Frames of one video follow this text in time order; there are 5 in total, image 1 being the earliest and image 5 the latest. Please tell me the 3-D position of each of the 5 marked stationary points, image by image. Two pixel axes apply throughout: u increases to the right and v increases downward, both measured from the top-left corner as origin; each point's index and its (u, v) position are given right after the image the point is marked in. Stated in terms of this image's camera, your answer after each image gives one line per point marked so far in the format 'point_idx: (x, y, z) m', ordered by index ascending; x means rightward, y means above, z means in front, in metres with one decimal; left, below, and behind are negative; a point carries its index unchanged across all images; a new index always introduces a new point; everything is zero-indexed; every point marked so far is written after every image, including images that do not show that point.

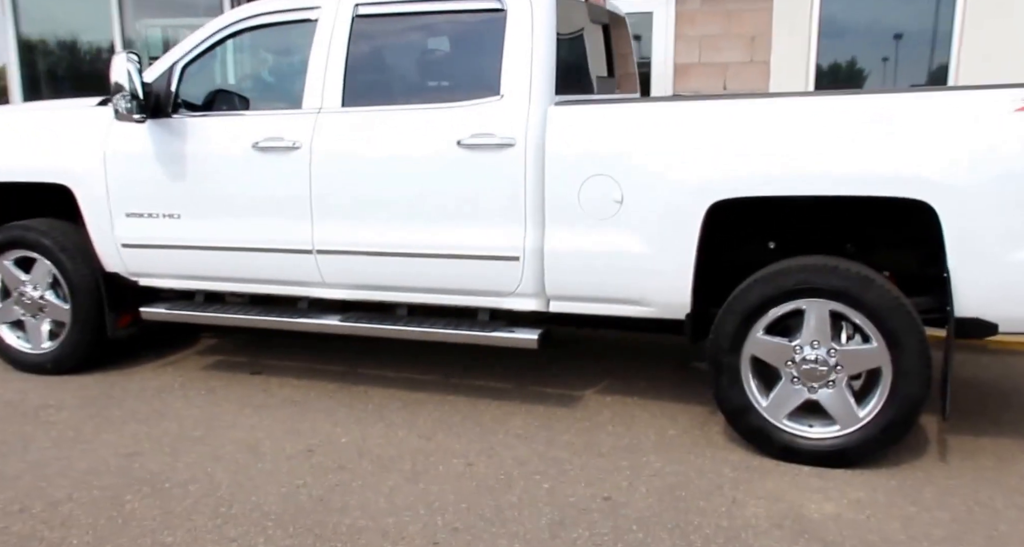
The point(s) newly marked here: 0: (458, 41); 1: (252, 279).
0: (-0.3, +1.1, +3.5) m
1: (-1.4, 0.0, +3.8) m
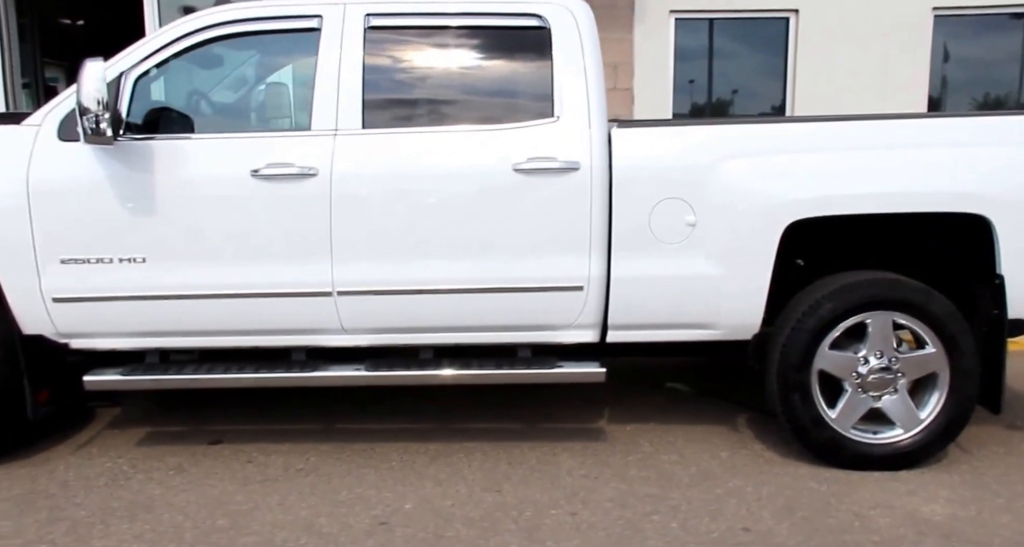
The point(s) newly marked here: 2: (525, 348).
0: (-0.1, +1.0, +3.3) m
1: (-1.2, -0.3, +3.2) m
2: (+0.1, -0.3, +3.4) m
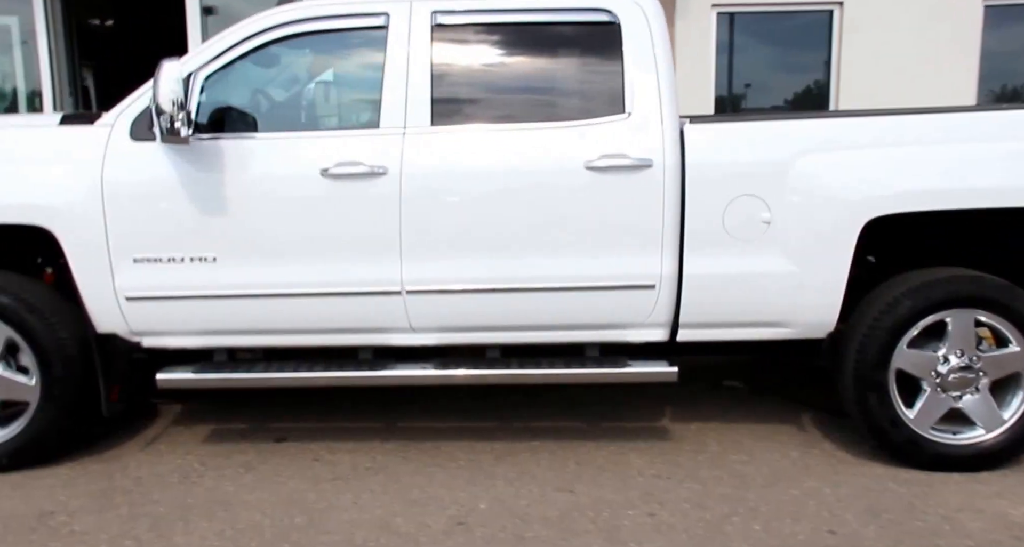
0: (+0.2, +1.0, +3.2) m
1: (-0.9, -0.3, +3.2) m
2: (+0.4, -0.3, +3.3) m
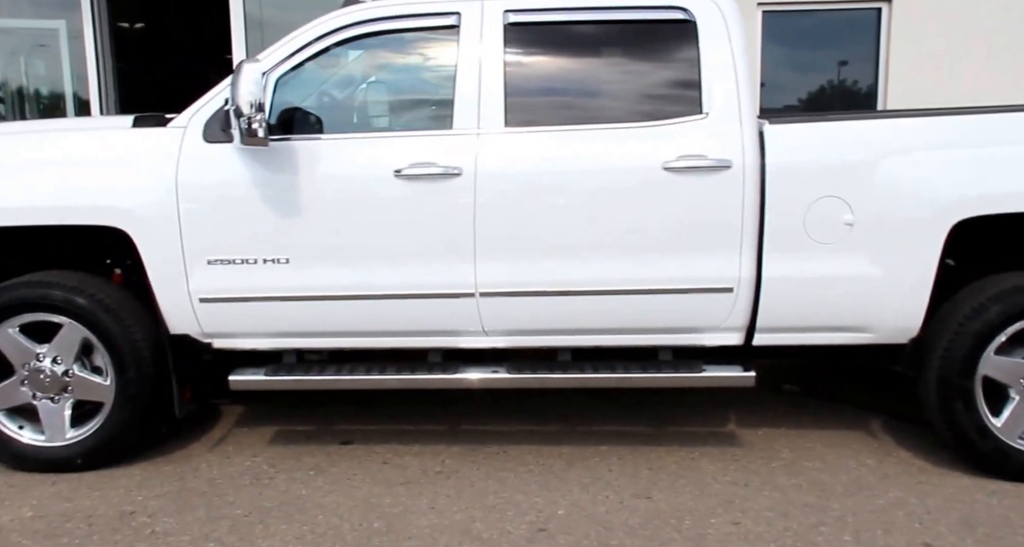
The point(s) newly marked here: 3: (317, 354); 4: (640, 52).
0: (+0.6, +1.0, +3.2) m
1: (-0.6, -0.3, +3.2) m
2: (+0.7, -0.4, +3.3) m
3: (-0.9, -0.4, +3.4) m
4: (+0.6, +1.0, +3.2) m
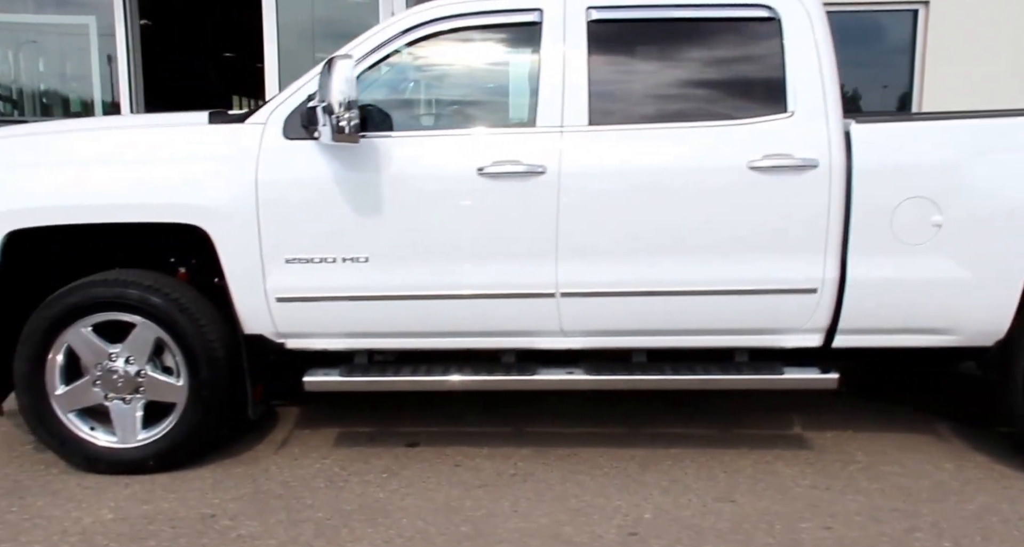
0: (+0.9, +1.0, +3.1) m
1: (-0.2, -0.3, +3.2) m
2: (+1.1, -0.4, +3.2) m
3: (-0.6, -0.4, +3.4) m
4: (+0.9, +1.0, +3.1) m
